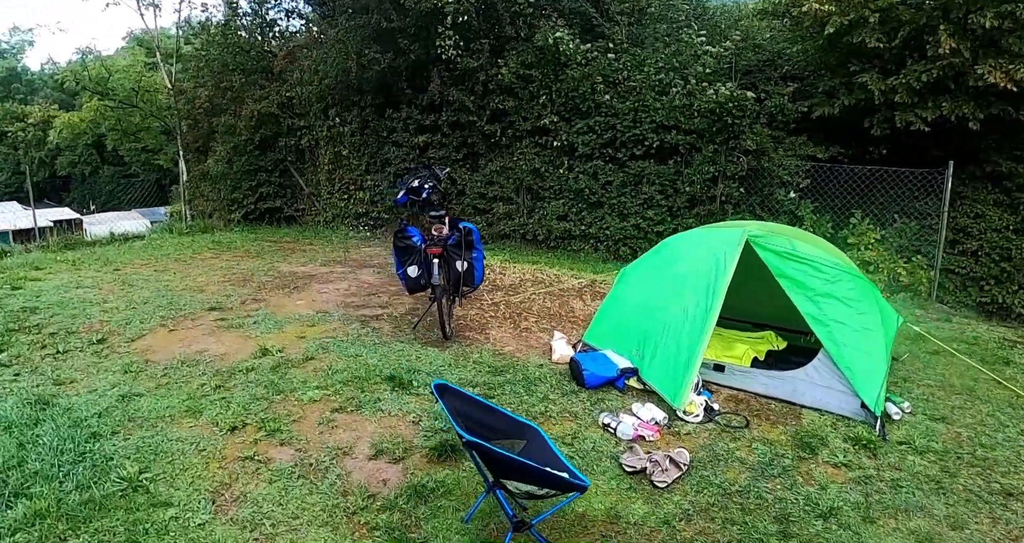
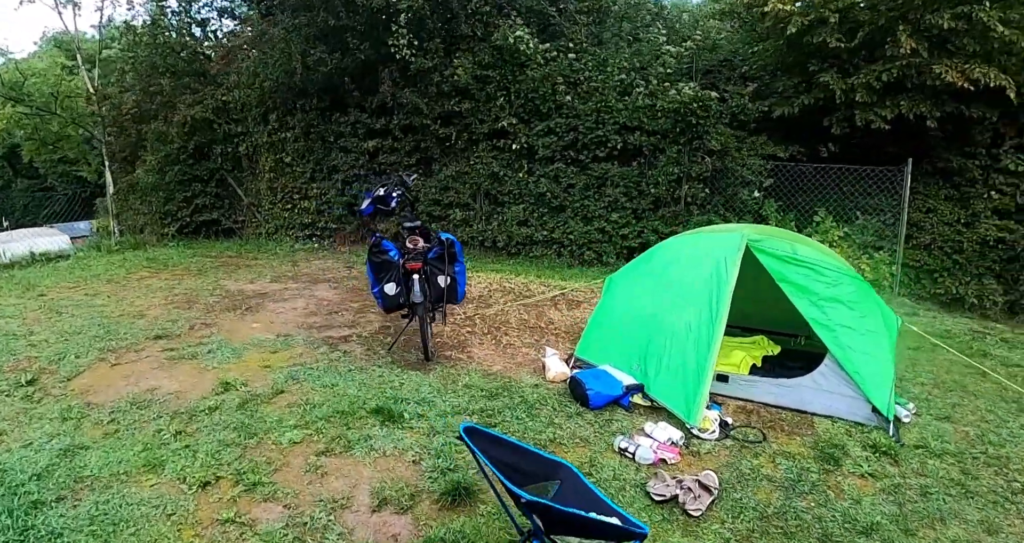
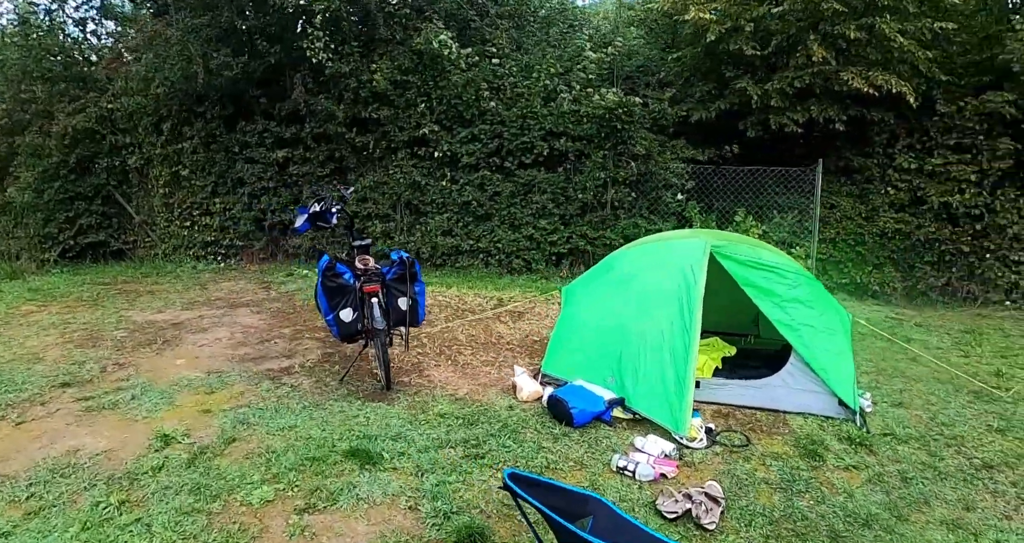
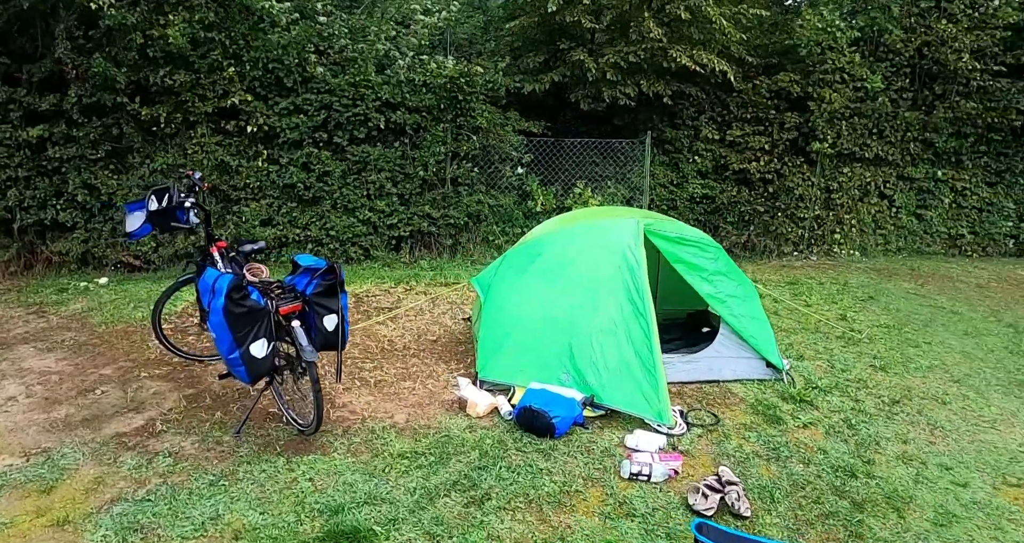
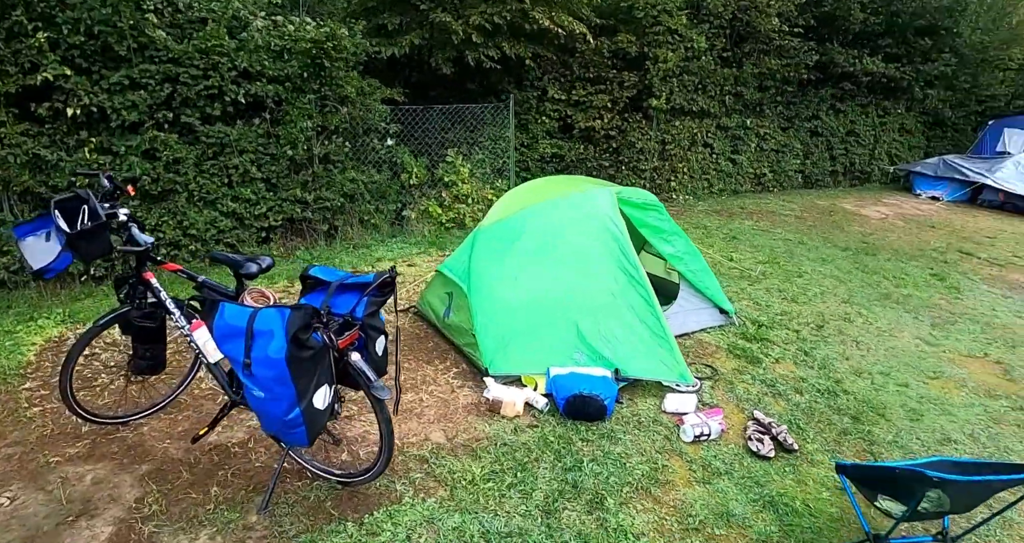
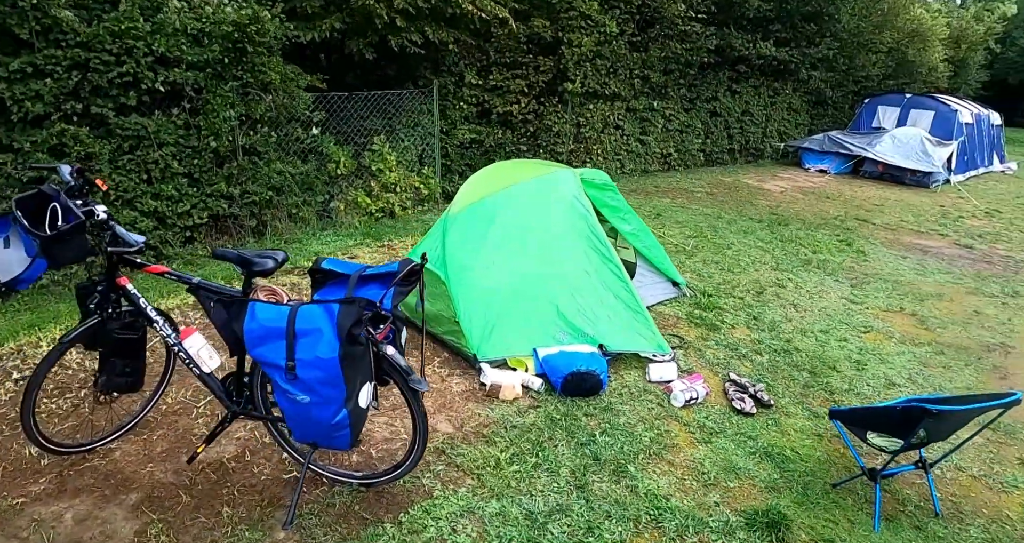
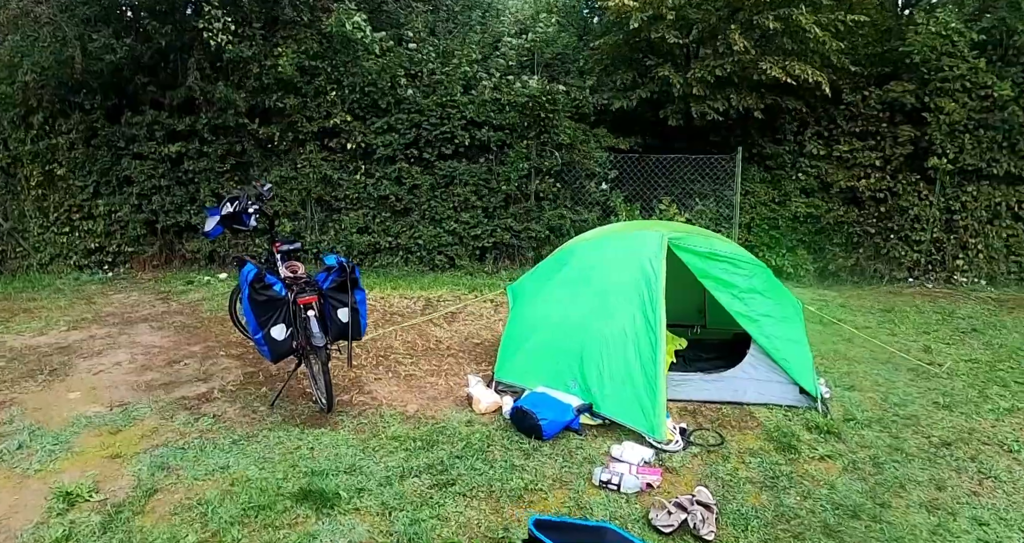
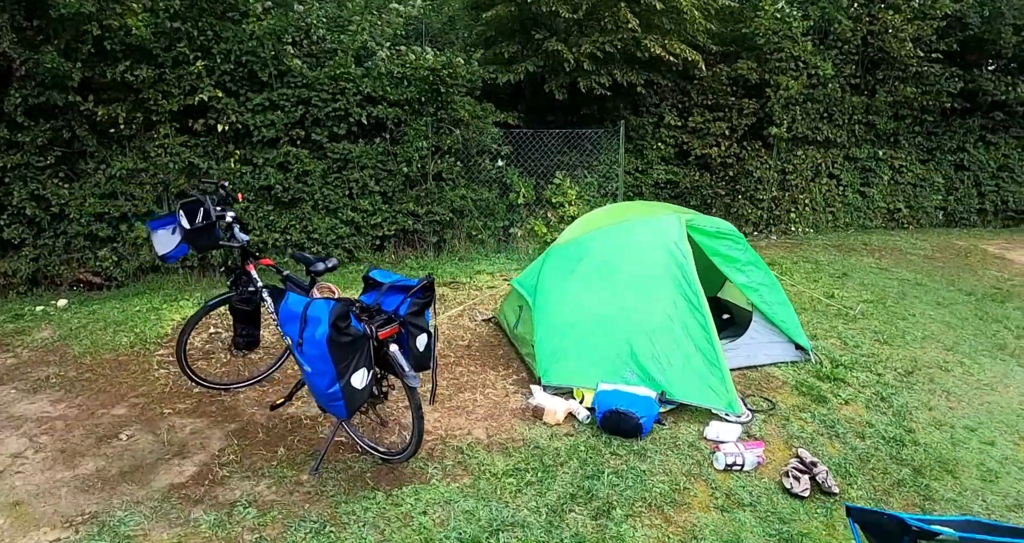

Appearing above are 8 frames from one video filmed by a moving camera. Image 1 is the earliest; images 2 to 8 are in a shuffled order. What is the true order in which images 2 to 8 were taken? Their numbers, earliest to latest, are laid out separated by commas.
2, 3, 7, 4, 8, 5, 6
